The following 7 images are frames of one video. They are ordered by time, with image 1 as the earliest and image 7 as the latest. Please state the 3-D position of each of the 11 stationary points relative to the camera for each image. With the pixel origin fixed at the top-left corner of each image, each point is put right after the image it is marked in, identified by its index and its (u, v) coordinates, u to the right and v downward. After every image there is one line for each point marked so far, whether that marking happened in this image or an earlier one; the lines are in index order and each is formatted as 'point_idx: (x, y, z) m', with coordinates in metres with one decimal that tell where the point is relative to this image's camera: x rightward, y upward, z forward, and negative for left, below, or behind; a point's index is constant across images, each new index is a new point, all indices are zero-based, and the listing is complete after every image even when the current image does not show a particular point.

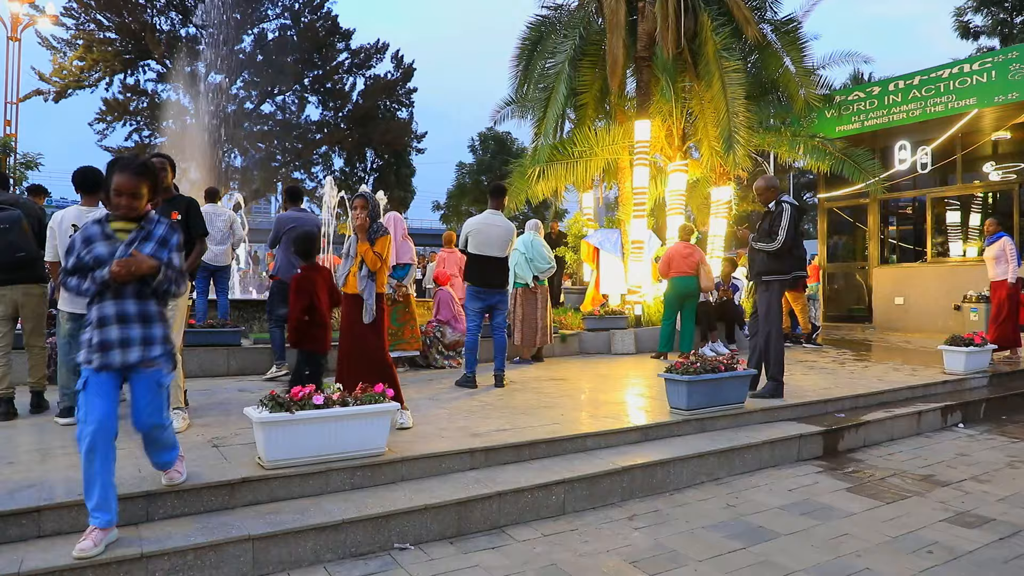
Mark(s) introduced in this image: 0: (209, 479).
0: (-1.3, -0.8, +3.3) m
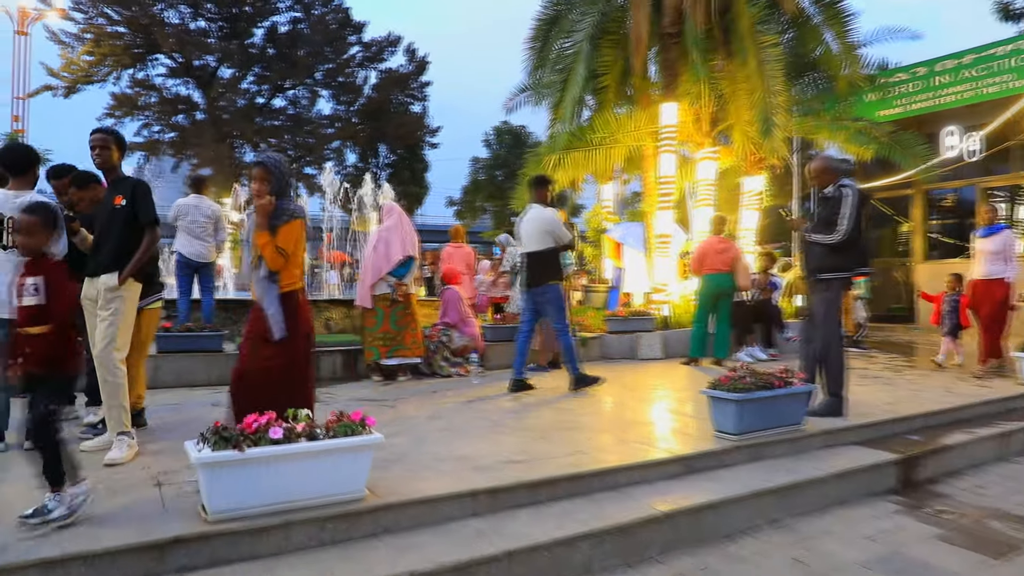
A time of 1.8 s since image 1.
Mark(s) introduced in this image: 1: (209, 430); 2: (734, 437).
0: (-1.3, -0.8, +2.6) m
1: (-1.1, -0.5, +2.8) m
2: (+1.2, -0.8, +4.1) m
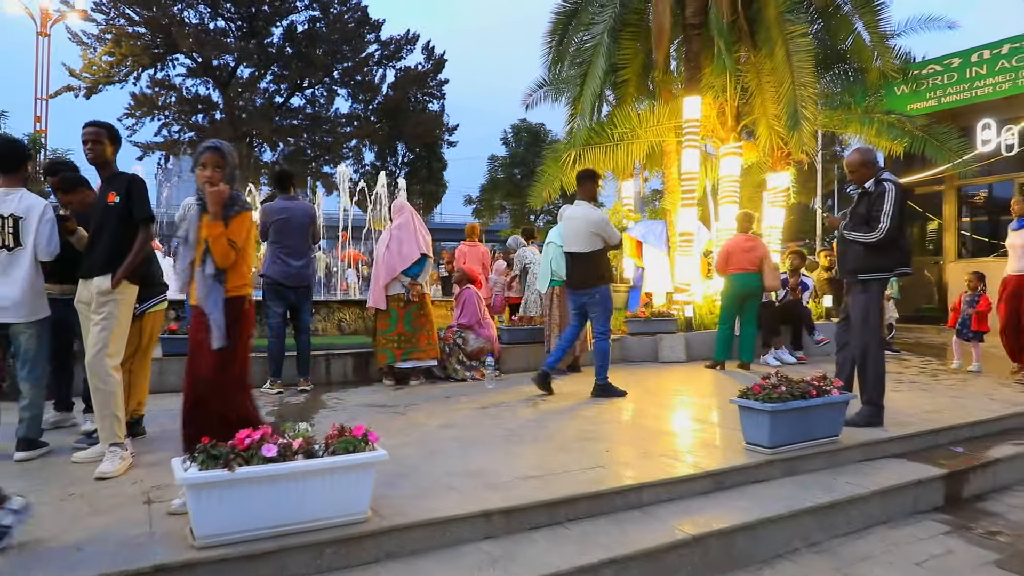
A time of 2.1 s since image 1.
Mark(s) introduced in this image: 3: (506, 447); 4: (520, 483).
0: (-1.2, -0.8, +2.3) m
1: (-1.1, -0.5, +2.6) m
2: (+1.3, -0.8, +3.8) m
3: (0.0, -0.8, +4.0) m
4: (0.0, -0.8, +3.3) m
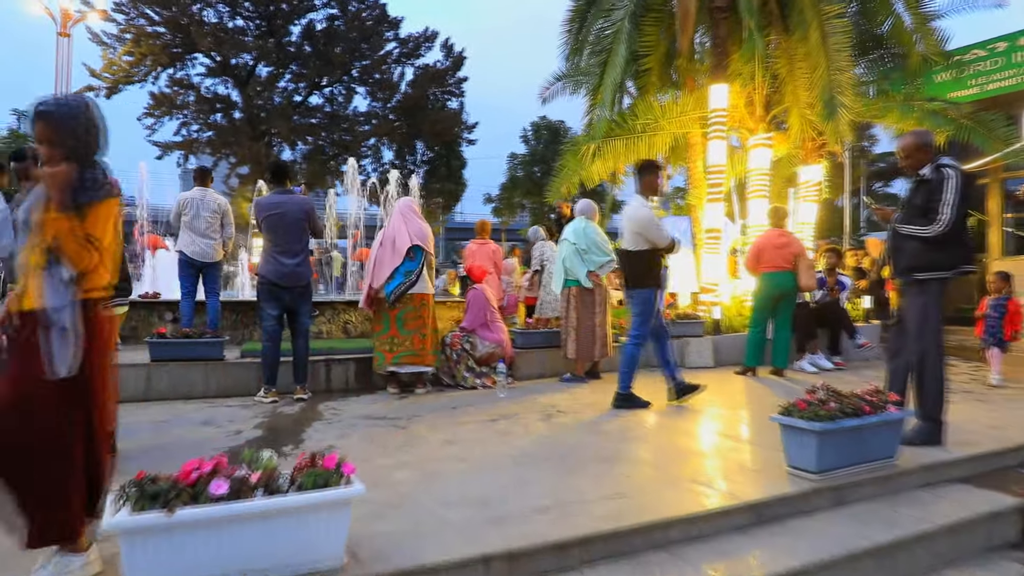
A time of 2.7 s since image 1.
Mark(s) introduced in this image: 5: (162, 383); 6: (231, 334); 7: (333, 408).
0: (-1.2, -0.9, +1.9) m
1: (-1.1, -0.5, +2.1) m
2: (+1.3, -0.8, +3.3) m
3: (0.0, -0.8, +3.5) m
4: (+0.1, -0.8, +2.9) m
5: (-2.5, -0.7, +5.5) m
6: (-2.6, -0.4, +7.0) m
7: (-1.2, -0.8, +5.1) m
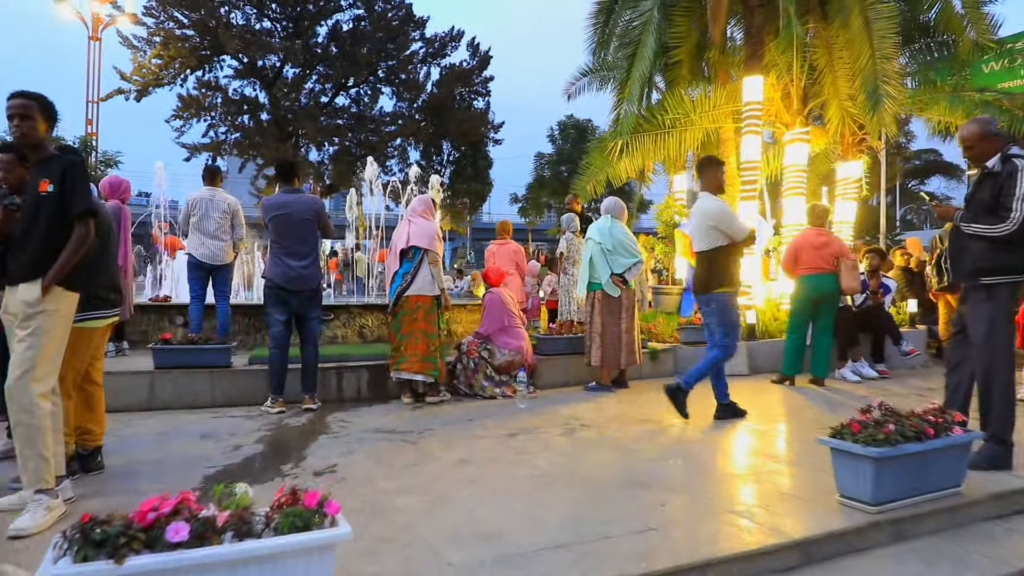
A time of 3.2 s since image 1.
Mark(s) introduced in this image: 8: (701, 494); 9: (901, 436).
0: (-1.2, -0.9, +1.6) m
1: (-1.0, -0.6, +1.8) m
2: (+1.4, -0.8, +2.9) m
3: (+0.1, -0.9, +3.2) m
4: (+0.1, -0.9, +2.5) m
5: (-2.4, -0.7, +5.2) m
6: (-2.4, -0.4, +6.7) m
7: (-1.1, -0.8, +4.8) m
8: (+0.8, -0.9, +3.2) m
9: (+1.5, -0.6, +3.0) m
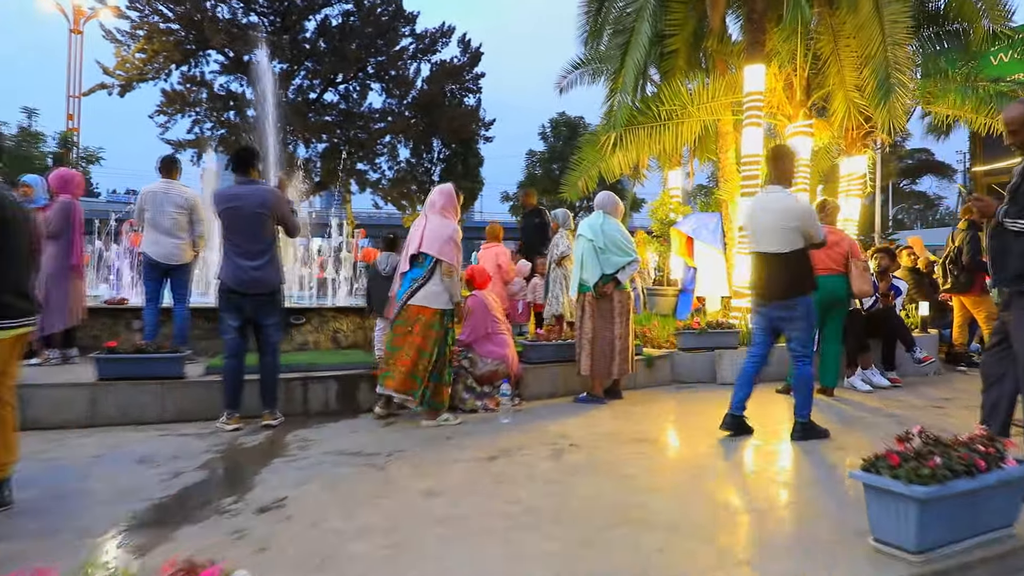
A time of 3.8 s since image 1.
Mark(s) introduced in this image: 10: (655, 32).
0: (-1.3, -0.9, +1.1) m
1: (-1.1, -0.6, +1.3) m
2: (+1.3, -0.9, +2.4) m
3: (0.0, -0.9, +2.7) m
4: (0.0, -0.9, +2.0) m
5: (-2.5, -0.7, +4.7) m
6: (-2.5, -0.5, +6.2) m
7: (-1.2, -0.8, +4.3) m
8: (+0.7, -0.9, +2.8) m
9: (+1.4, -0.6, +2.5) m
10: (+1.6, +2.8, +8.4) m
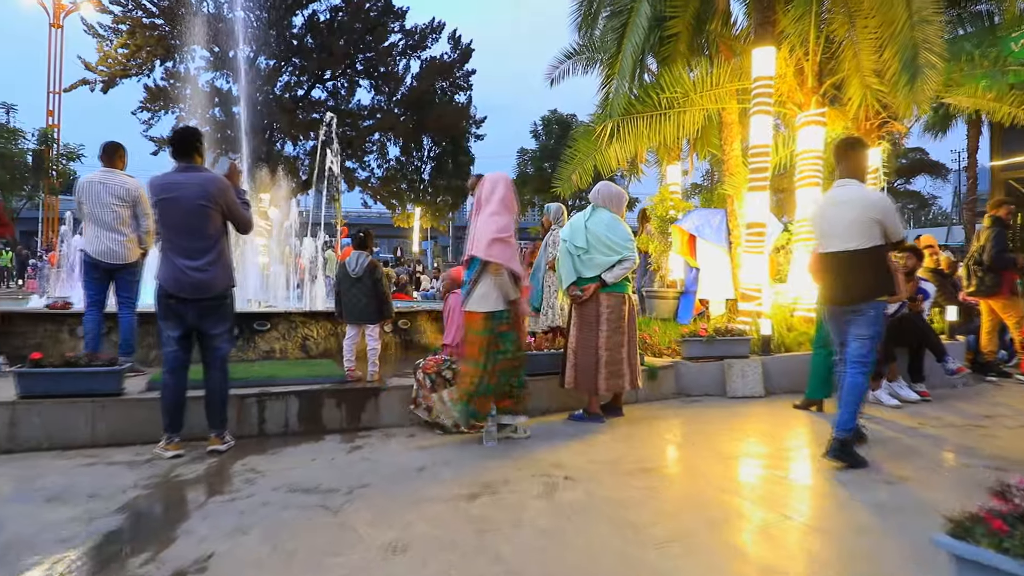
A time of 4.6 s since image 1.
0: (-1.3, -0.9, +0.5) m
1: (-1.1, -0.6, +0.7) m
2: (+1.2, -0.9, +1.8) m
3: (-0.1, -0.9, +2.1) m
4: (0.0, -0.9, +1.4) m
5: (-2.5, -0.7, +4.1) m
6: (-2.6, -0.5, +5.6) m
7: (-1.2, -0.9, +3.7) m
8: (+0.7, -0.9, +2.1) m
9: (+1.4, -0.6, +1.9) m
10: (+1.5, +2.8, +7.8) m
